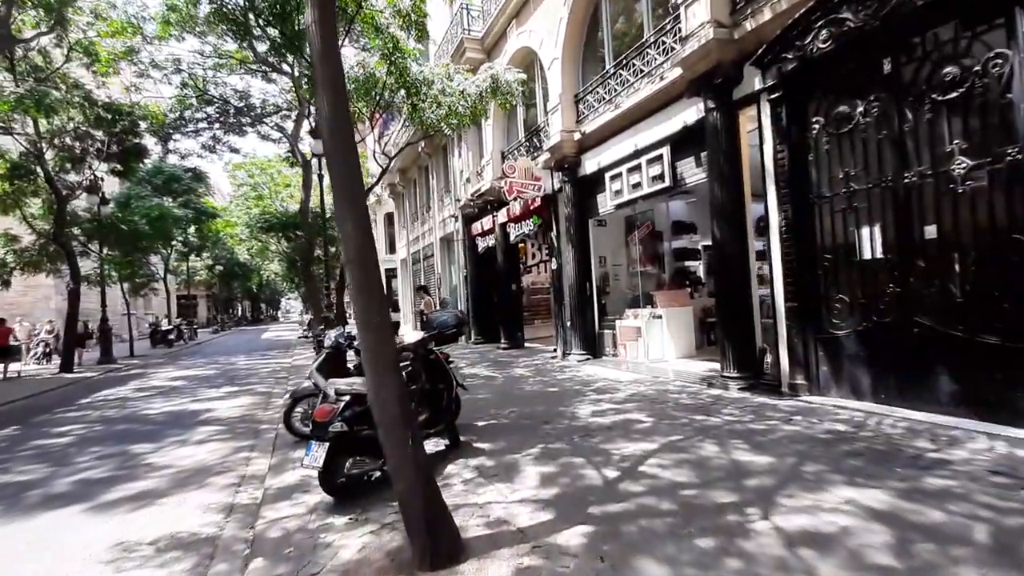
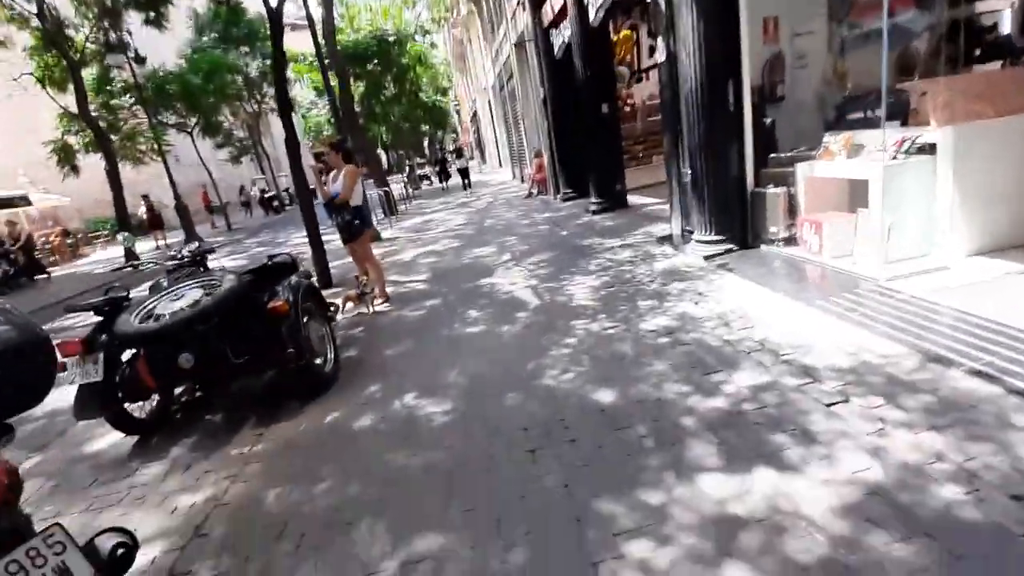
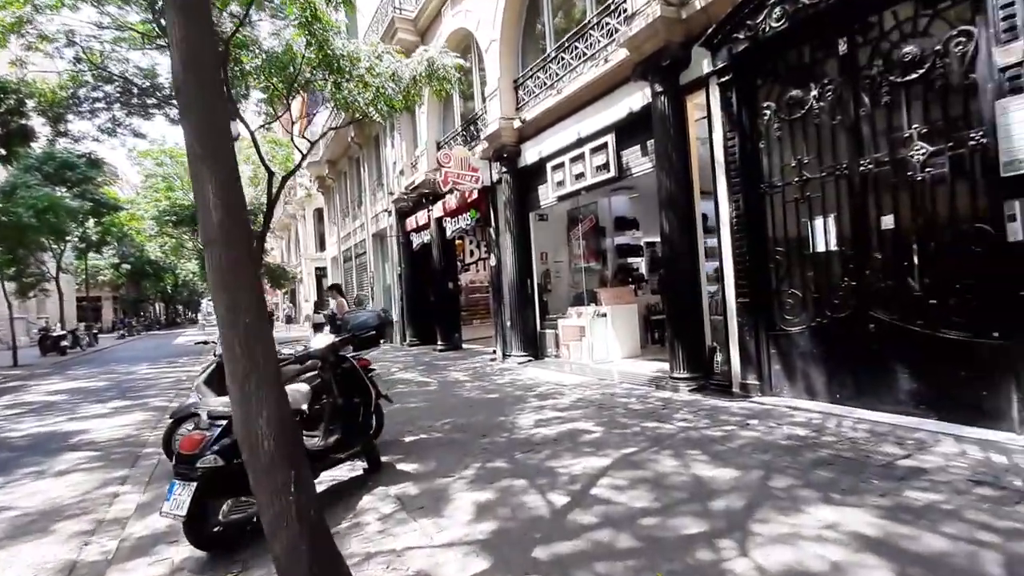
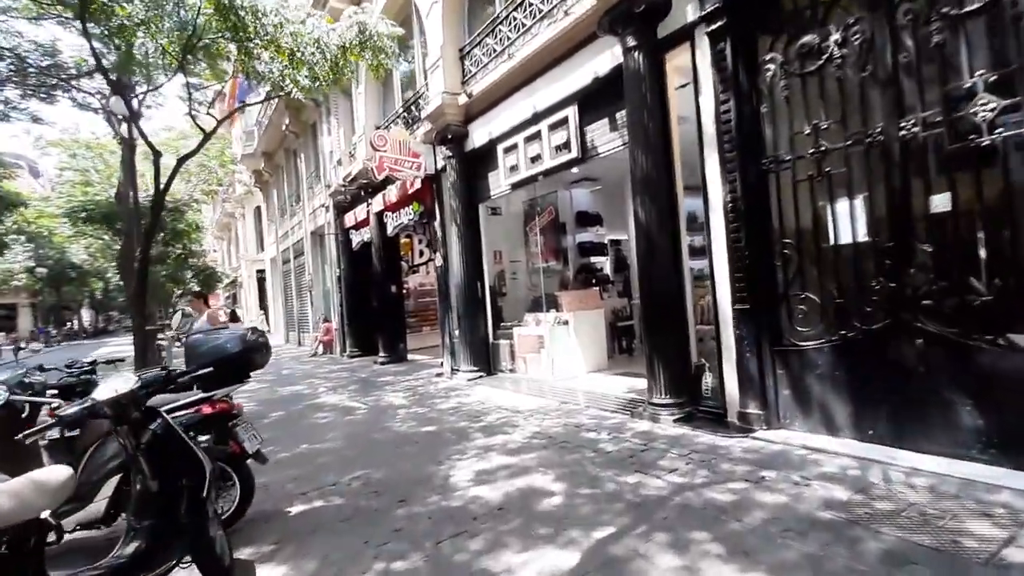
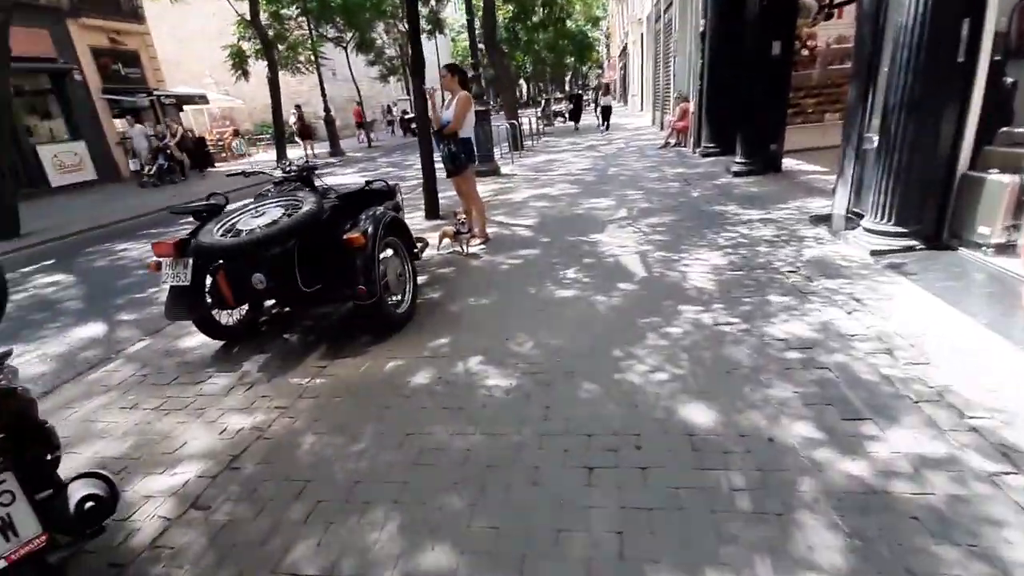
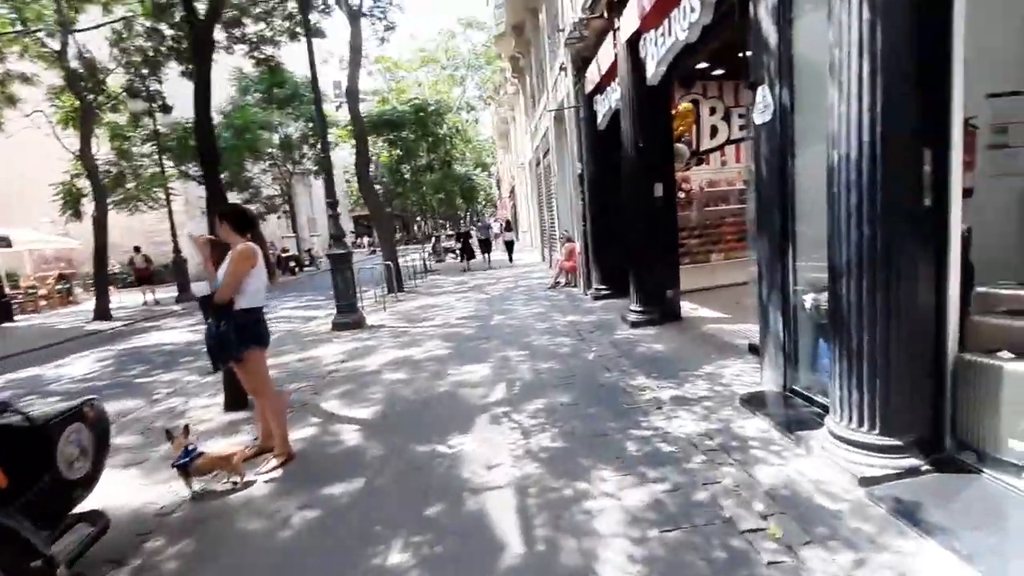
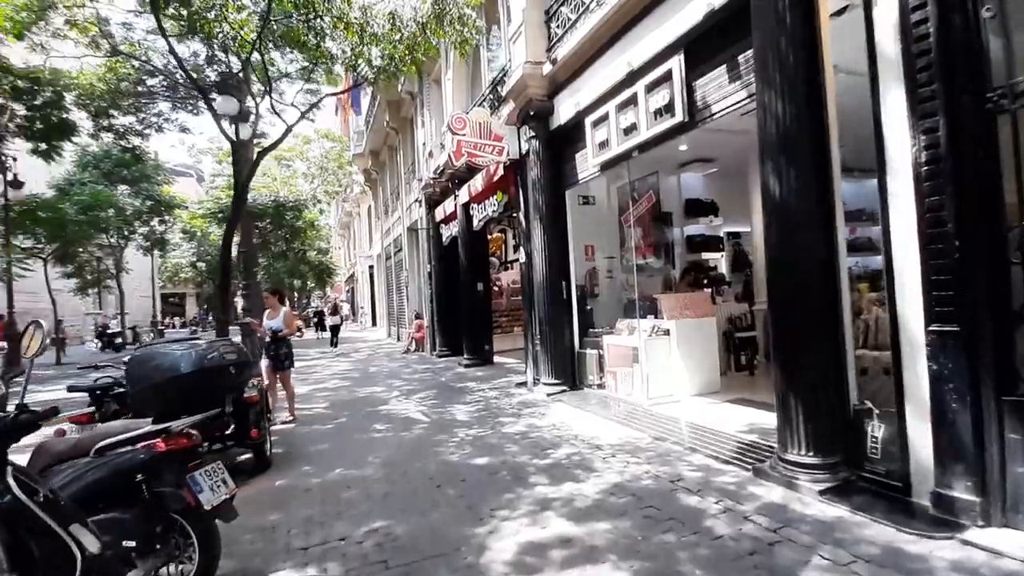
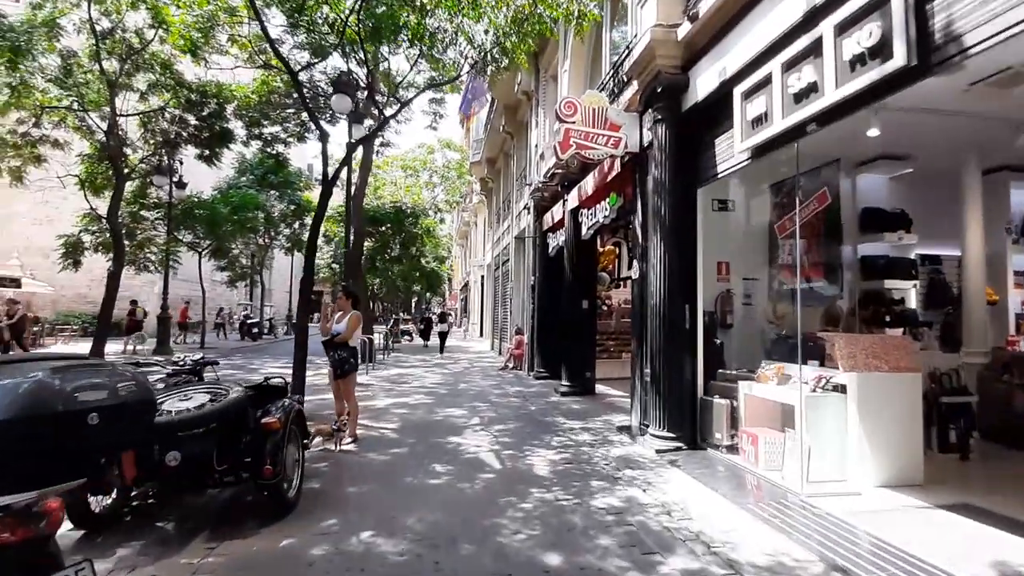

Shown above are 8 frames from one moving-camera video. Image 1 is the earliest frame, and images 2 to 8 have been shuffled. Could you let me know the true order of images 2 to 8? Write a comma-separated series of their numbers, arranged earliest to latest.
3, 4, 7, 8, 2, 5, 6
